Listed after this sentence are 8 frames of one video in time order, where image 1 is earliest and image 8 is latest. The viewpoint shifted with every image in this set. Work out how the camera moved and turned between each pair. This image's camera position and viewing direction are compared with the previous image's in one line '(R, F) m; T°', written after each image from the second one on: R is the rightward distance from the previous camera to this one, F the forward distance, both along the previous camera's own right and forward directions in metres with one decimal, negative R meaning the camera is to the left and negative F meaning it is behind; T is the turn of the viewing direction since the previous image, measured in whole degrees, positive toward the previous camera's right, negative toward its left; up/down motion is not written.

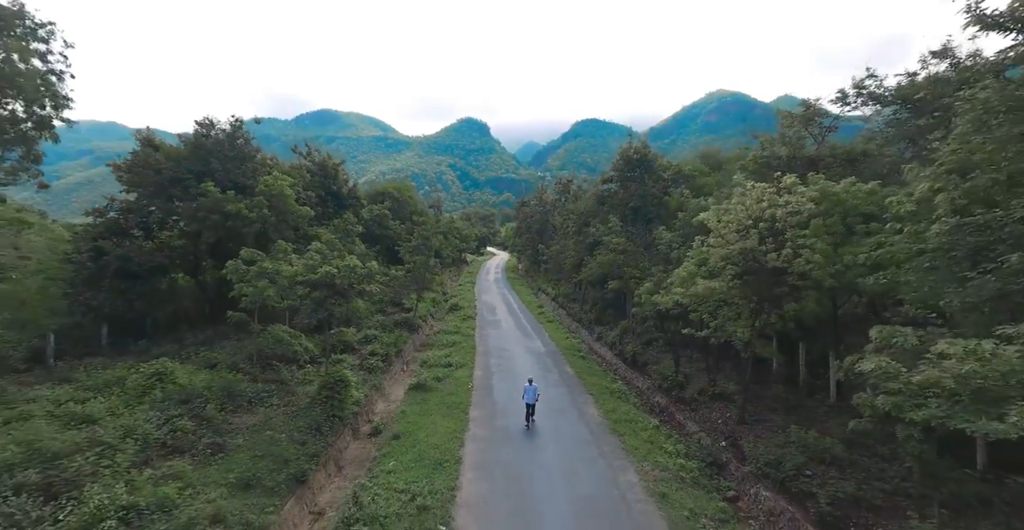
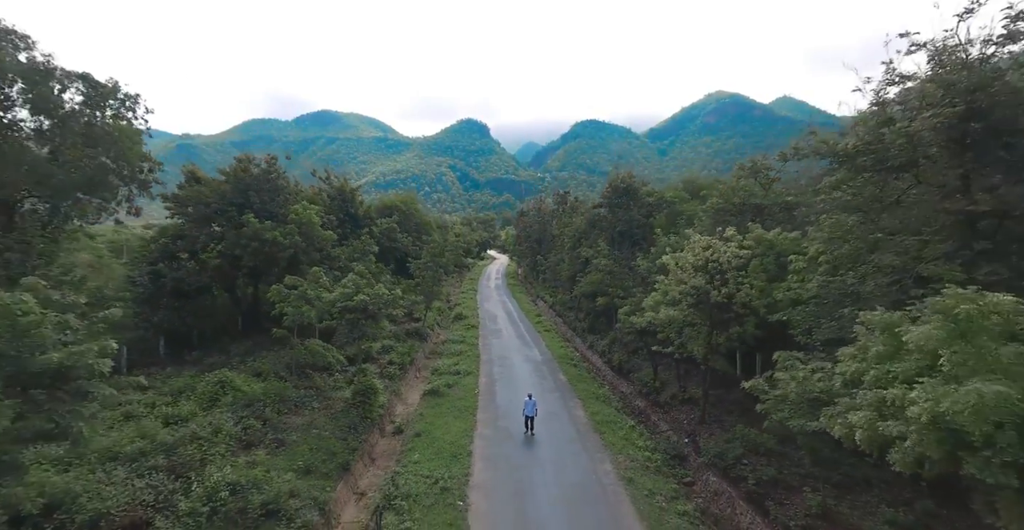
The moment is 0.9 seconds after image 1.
(0.0, -2.5) m; 0°
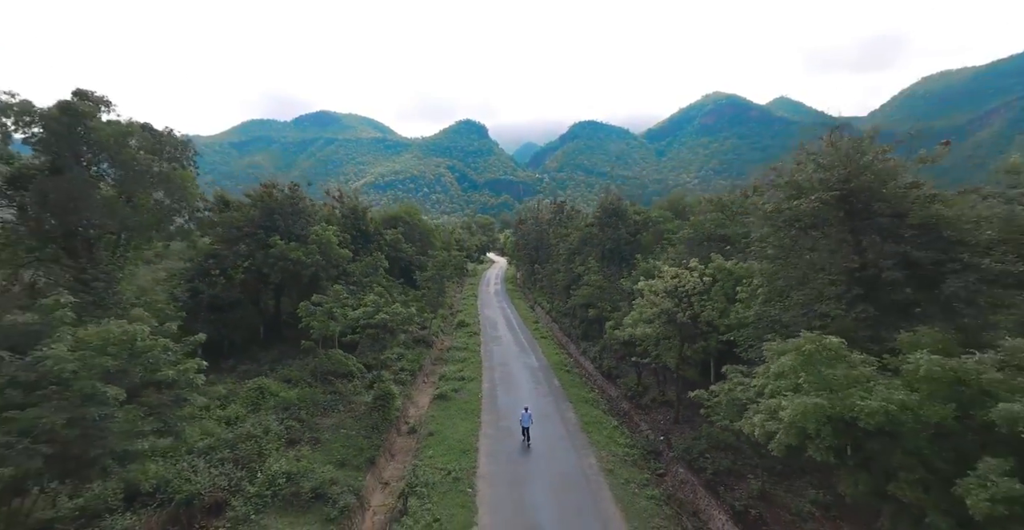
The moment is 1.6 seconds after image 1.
(0.0, -2.3) m; 0°
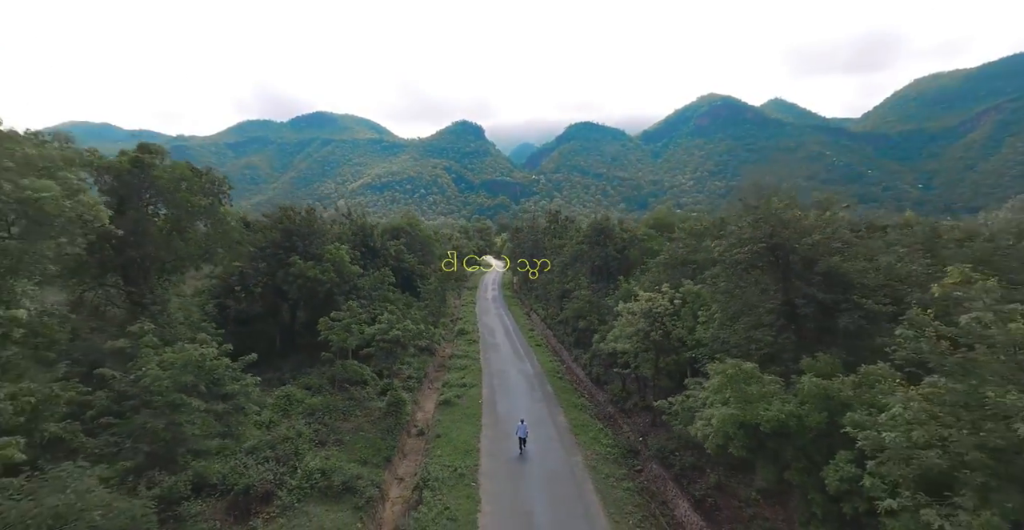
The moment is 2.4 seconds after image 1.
(0.0, -2.3) m; 0°
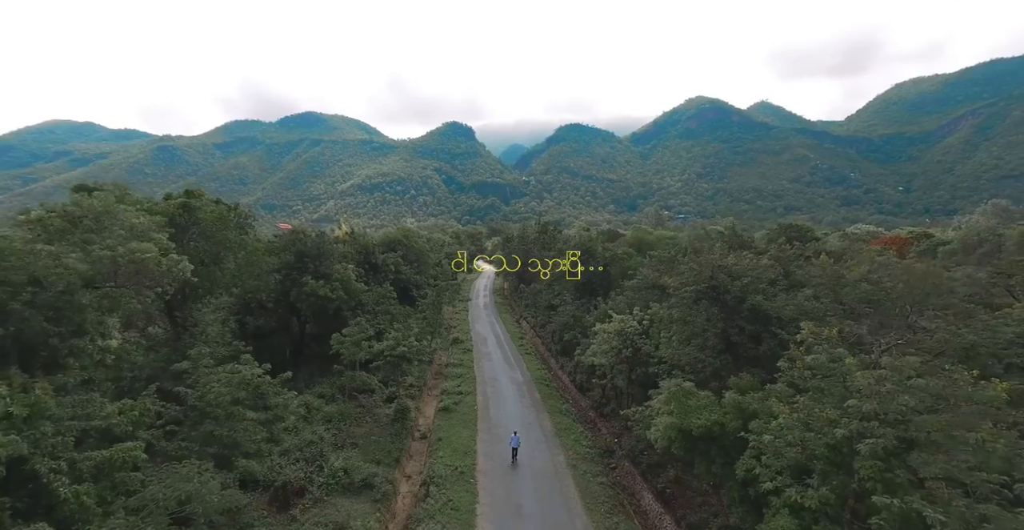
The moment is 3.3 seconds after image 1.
(-0.1, -2.7) m; +1°
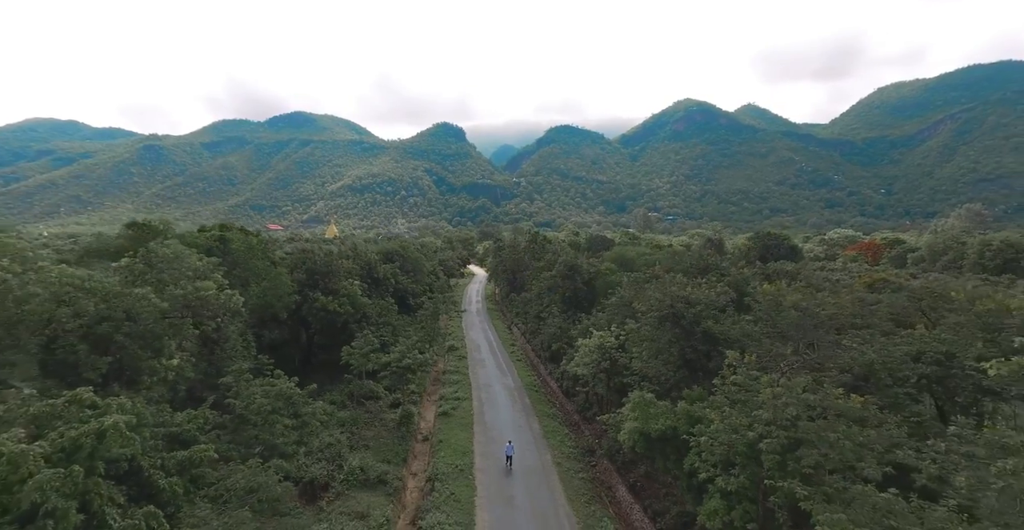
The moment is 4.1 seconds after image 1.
(-0.1, -2.7) m; +1°
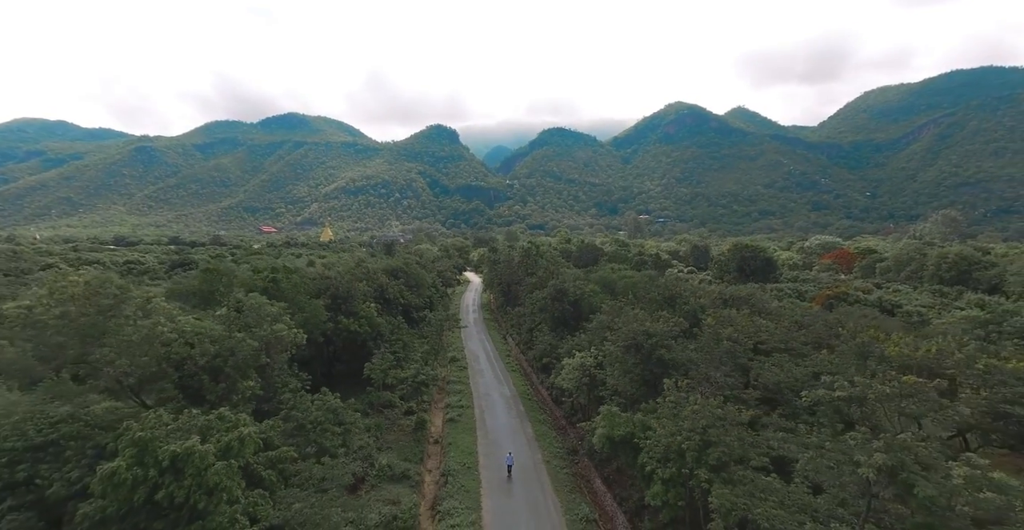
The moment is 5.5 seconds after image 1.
(-0.2, -4.8) m; +1°
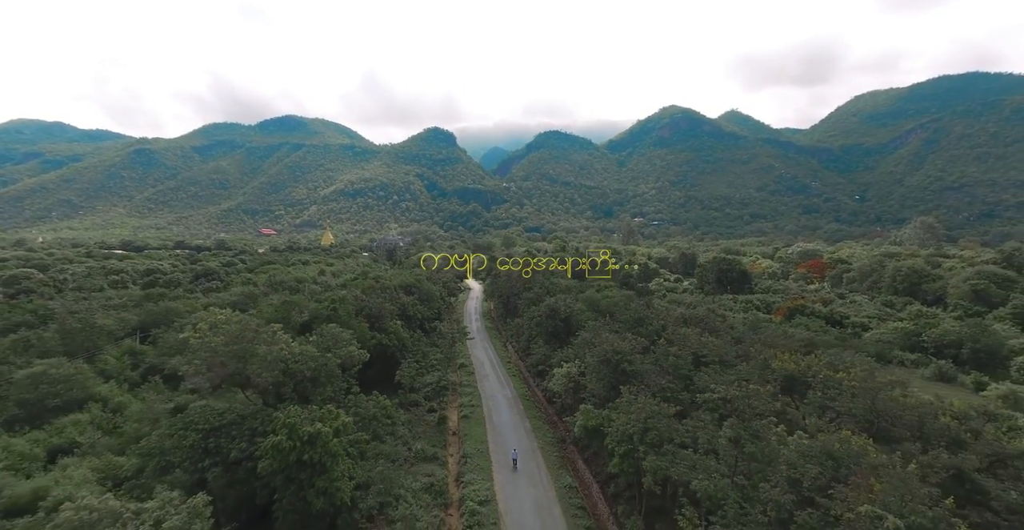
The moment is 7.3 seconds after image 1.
(-0.5, -7.8) m; 0°
